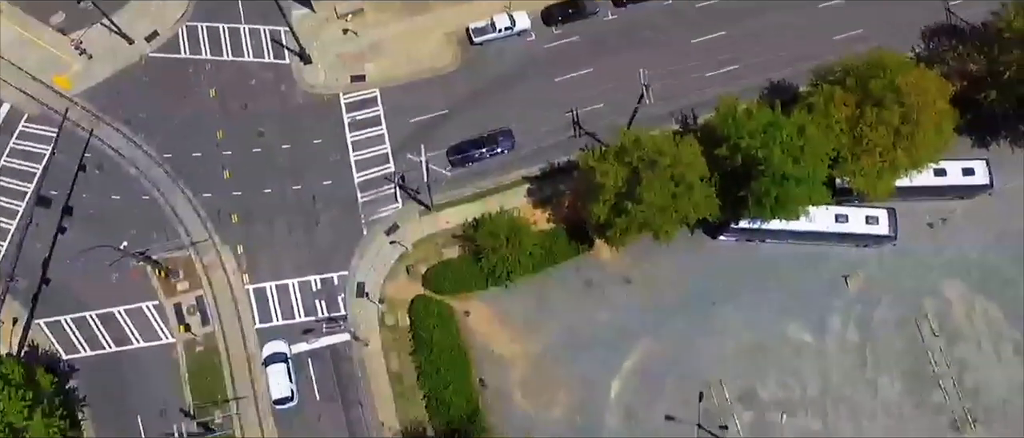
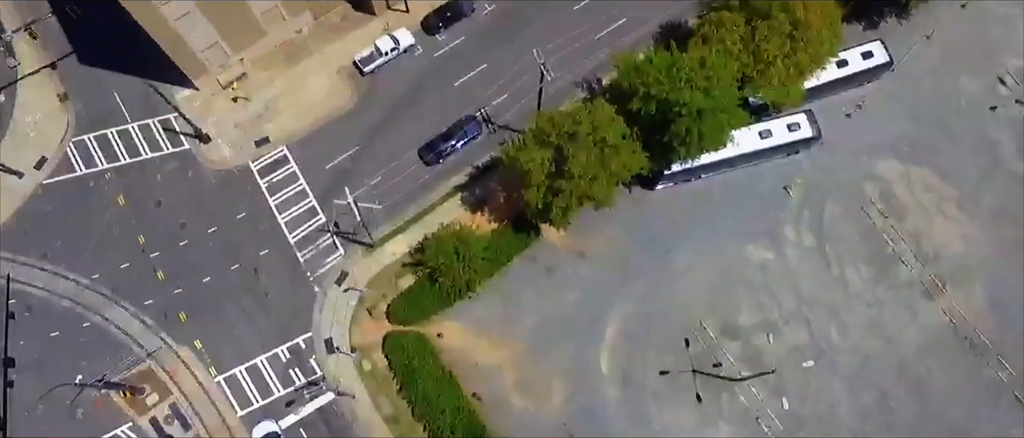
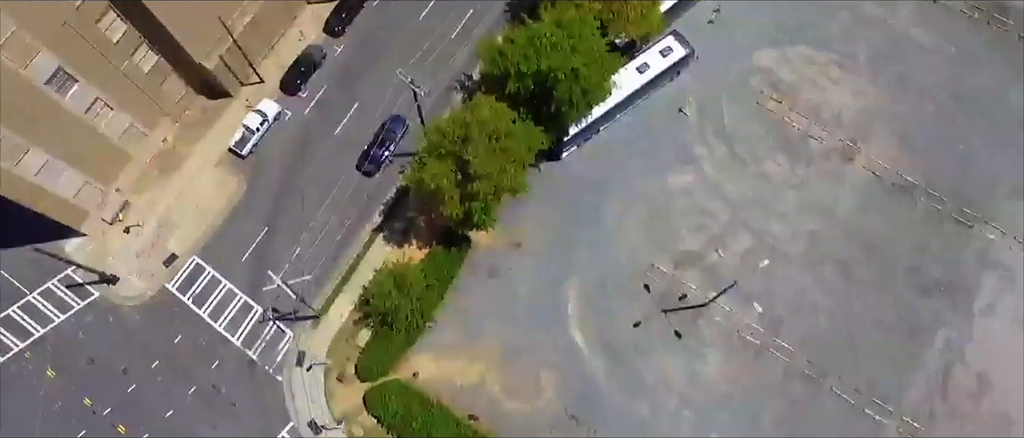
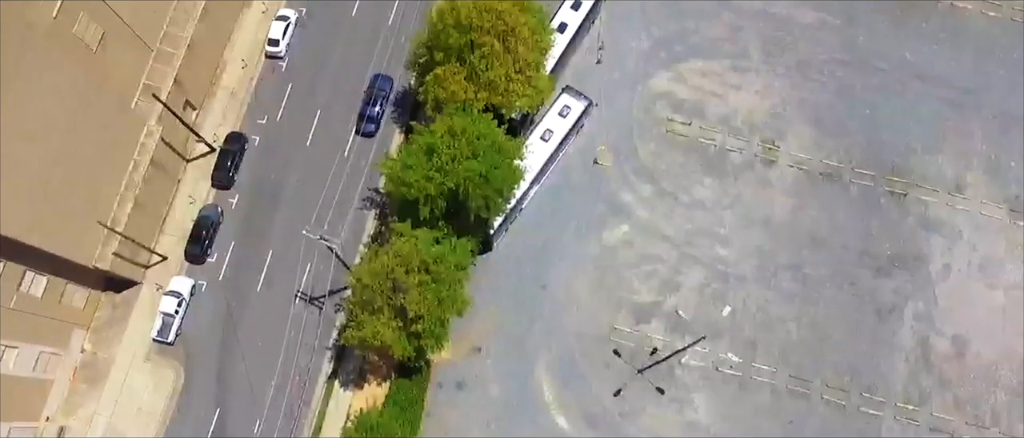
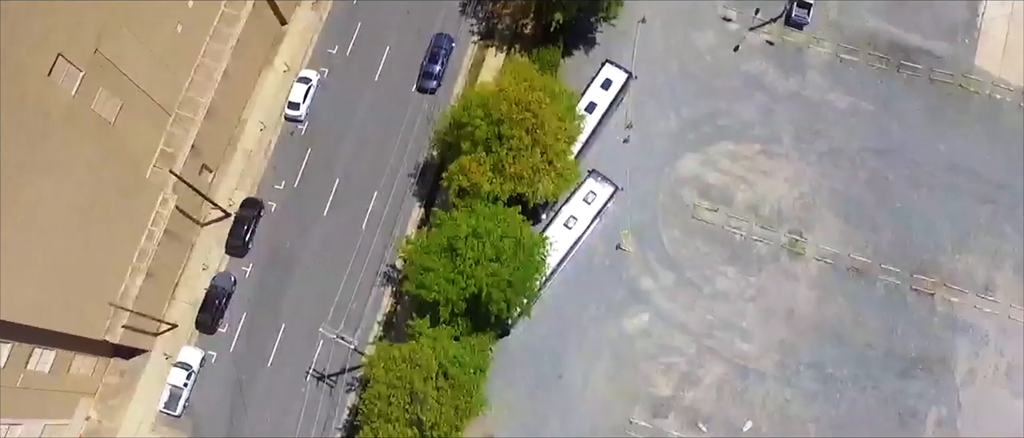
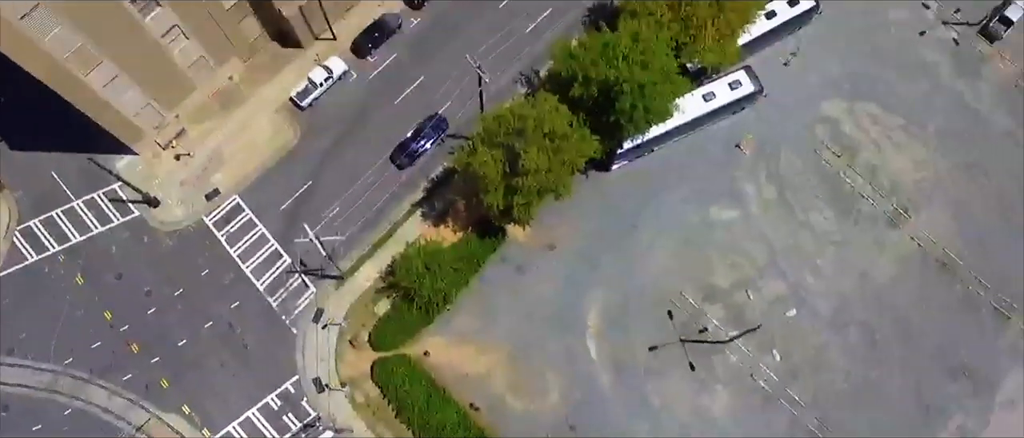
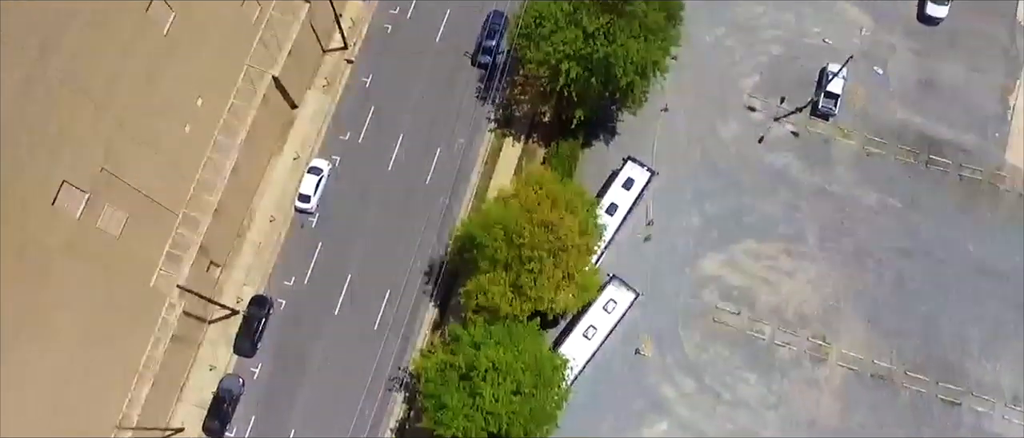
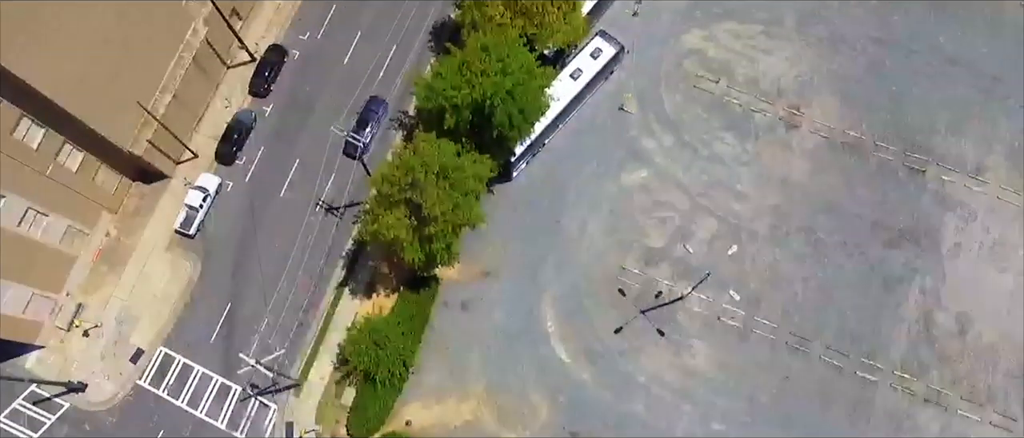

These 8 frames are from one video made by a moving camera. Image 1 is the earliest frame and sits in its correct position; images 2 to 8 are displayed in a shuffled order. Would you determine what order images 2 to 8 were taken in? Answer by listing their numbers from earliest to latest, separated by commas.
2, 6, 3, 8, 4, 5, 7
